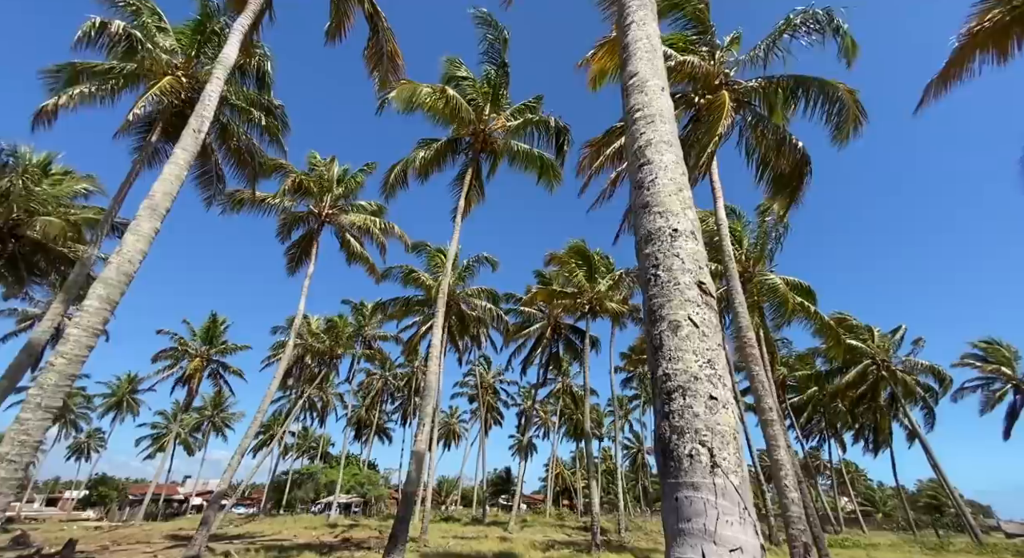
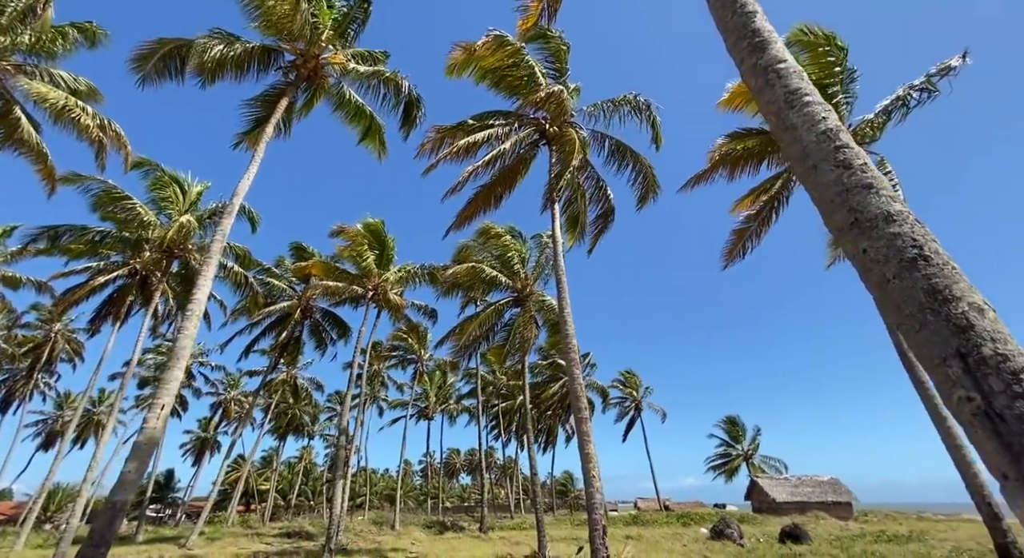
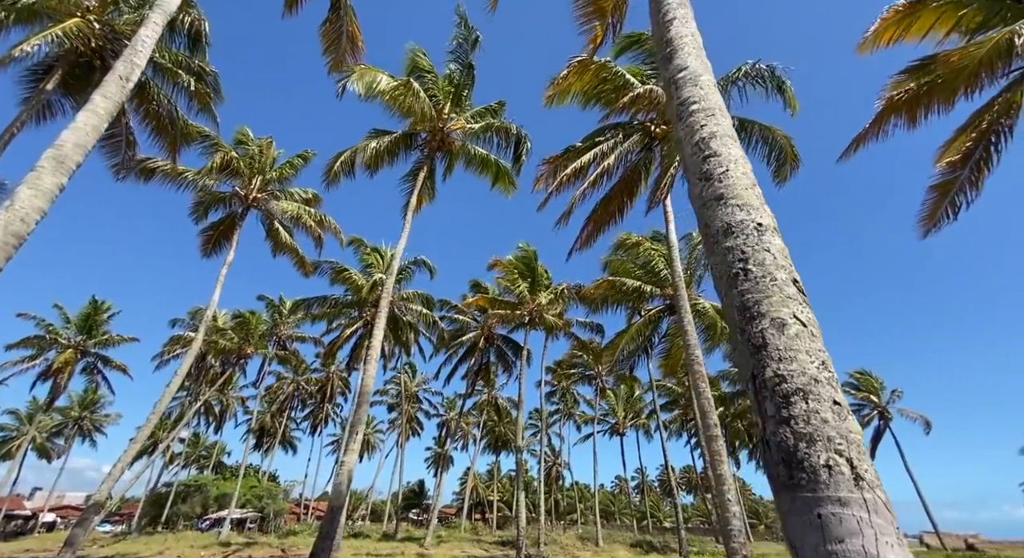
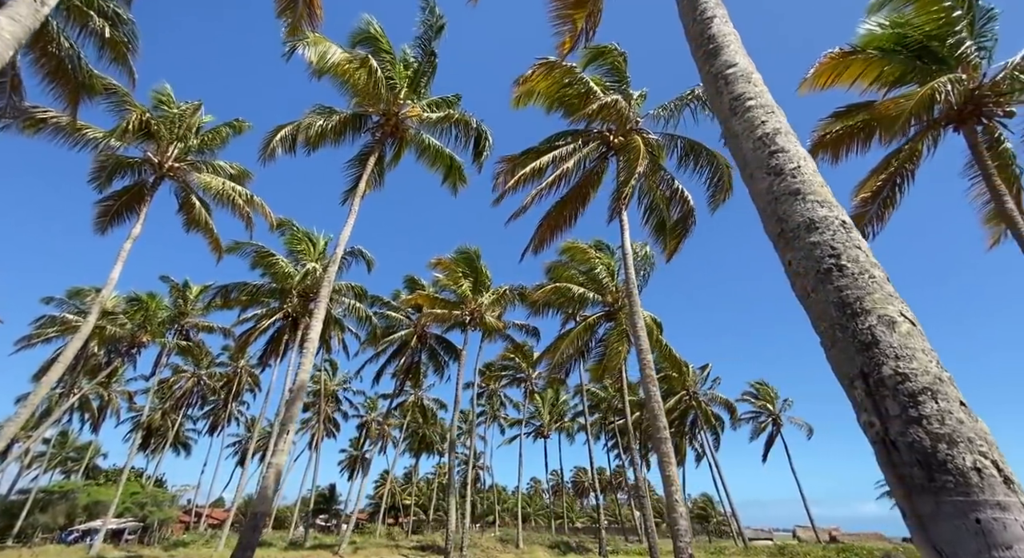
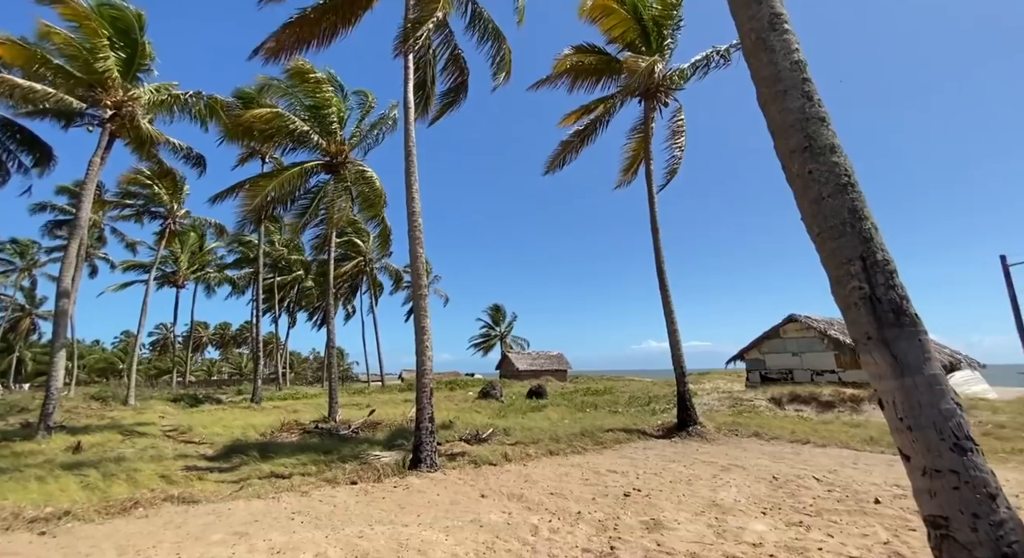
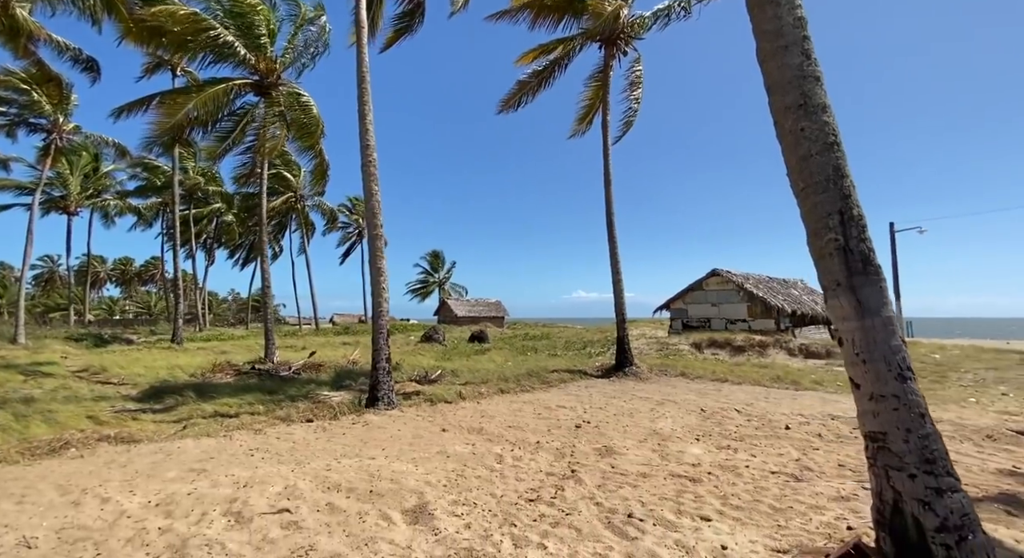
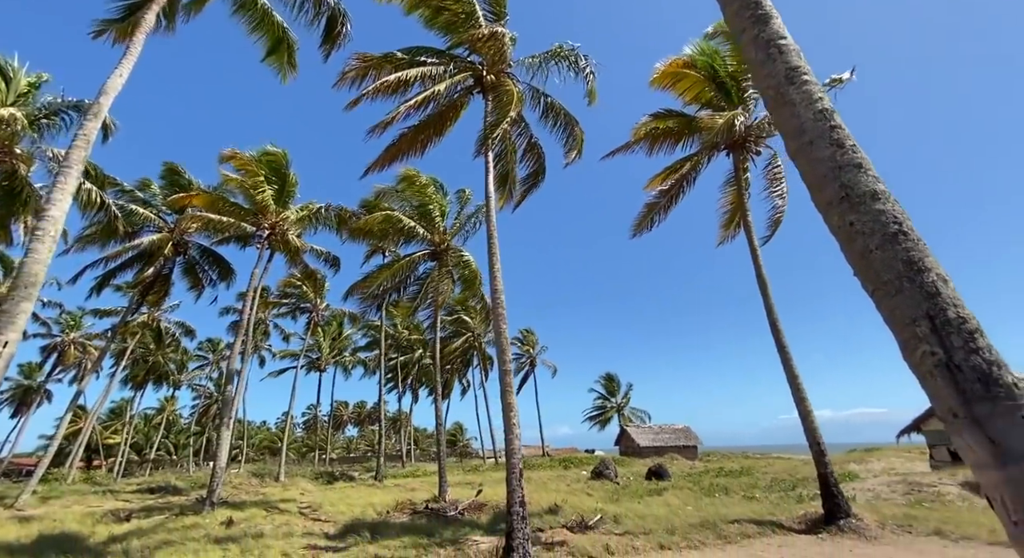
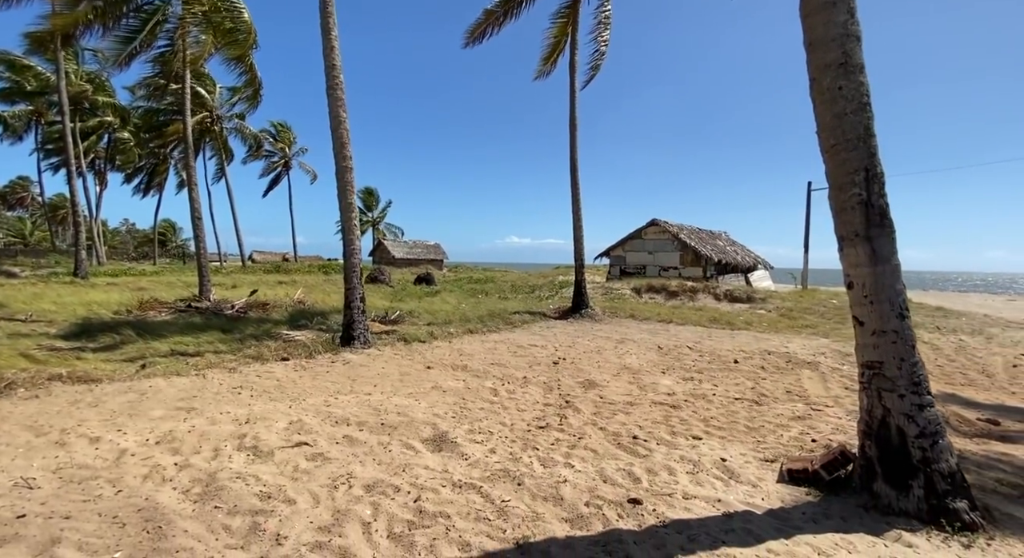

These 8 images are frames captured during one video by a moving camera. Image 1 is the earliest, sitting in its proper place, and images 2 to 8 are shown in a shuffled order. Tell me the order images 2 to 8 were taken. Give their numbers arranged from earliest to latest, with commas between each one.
3, 4, 2, 7, 5, 6, 8
